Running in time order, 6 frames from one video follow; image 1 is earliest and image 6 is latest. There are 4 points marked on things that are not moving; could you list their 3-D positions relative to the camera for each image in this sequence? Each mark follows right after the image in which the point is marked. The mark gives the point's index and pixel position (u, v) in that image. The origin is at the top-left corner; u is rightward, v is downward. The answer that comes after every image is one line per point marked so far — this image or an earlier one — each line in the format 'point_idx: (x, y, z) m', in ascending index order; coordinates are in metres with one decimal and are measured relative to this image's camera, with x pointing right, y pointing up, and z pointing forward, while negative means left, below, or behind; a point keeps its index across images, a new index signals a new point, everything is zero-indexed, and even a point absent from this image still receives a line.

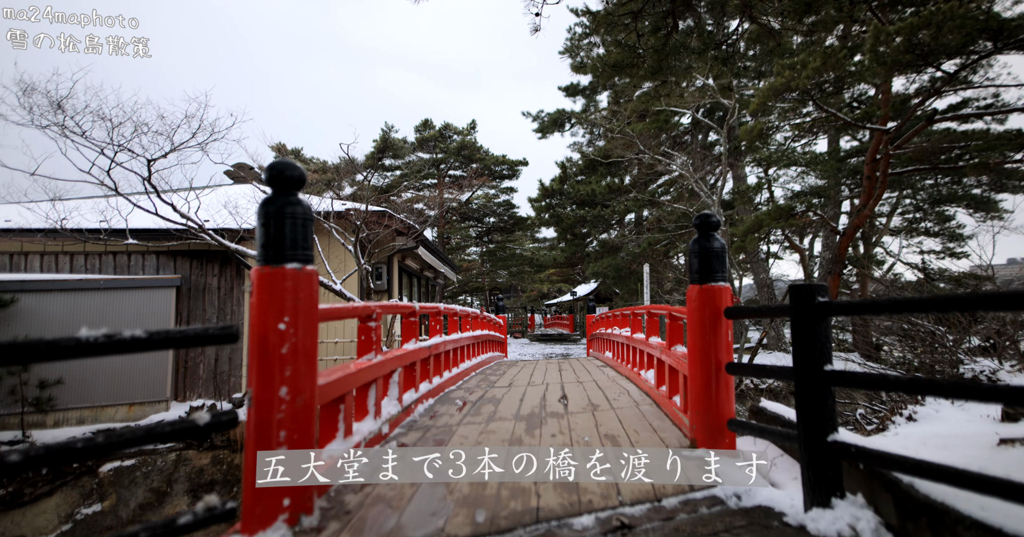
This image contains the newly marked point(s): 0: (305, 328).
0: (-0.6, -0.2, +1.5) m
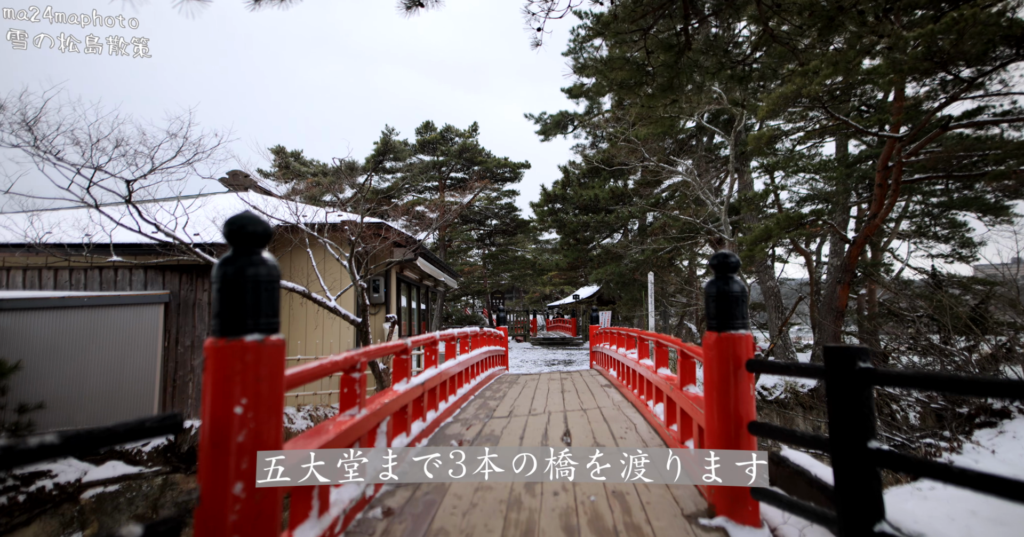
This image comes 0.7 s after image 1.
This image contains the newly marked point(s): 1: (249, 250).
0: (-0.7, -0.4, +1.3) m
1: (-0.7, 0.0, +1.3) m
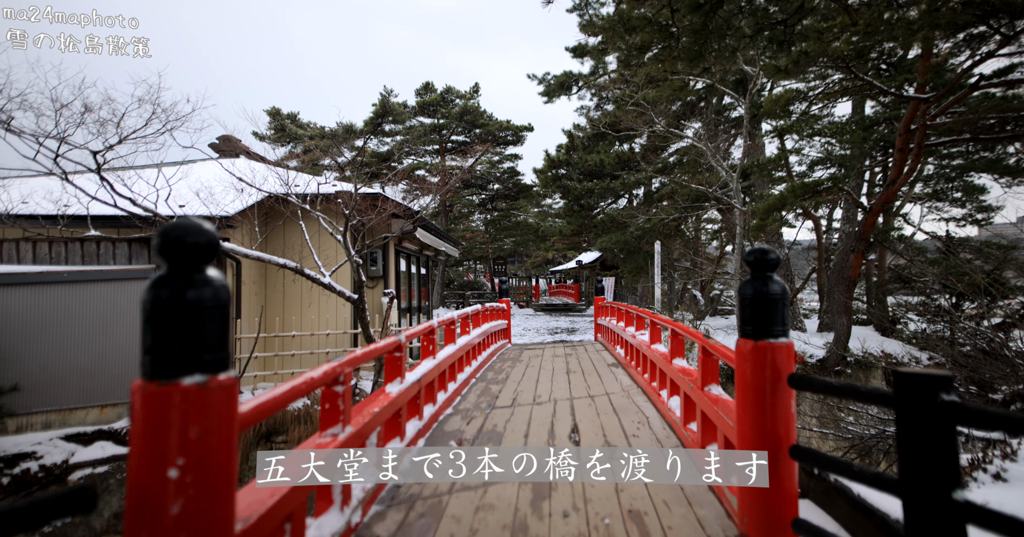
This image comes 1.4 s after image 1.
0: (-0.6, -0.4, +1.0) m
1: (-0.7, 0.0, +1.1) m
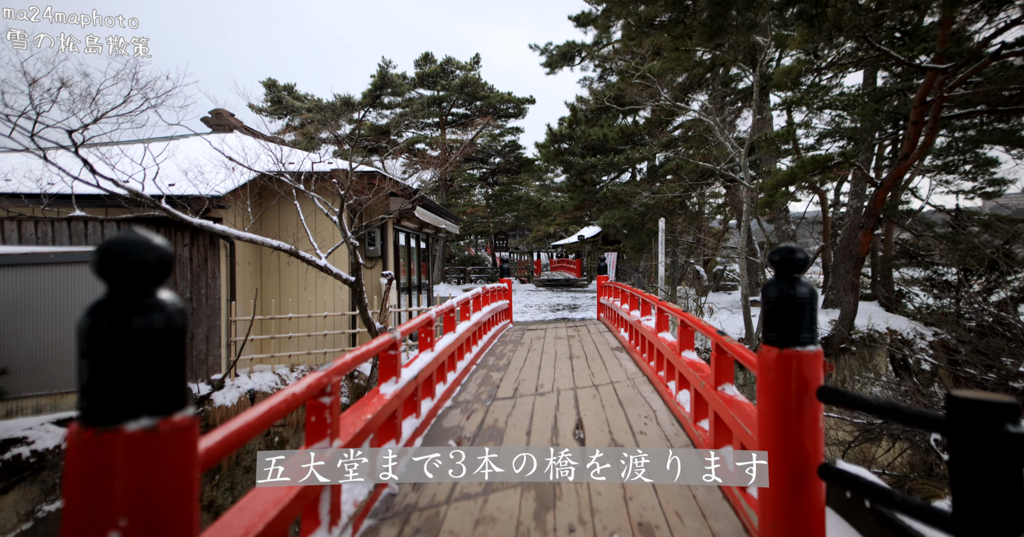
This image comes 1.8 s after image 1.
0: (-0.6, -0.5, +0.9) m
1: (-0.7, 0.0, +0.9) m
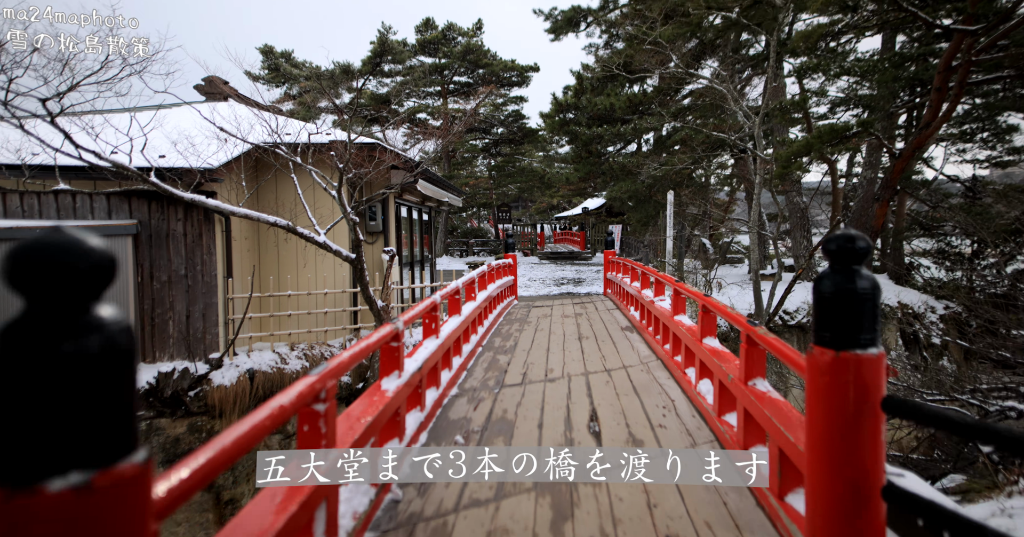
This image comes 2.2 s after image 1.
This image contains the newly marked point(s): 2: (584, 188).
0: (-0.6, -0.5, +0.7) m
1: (-0.7, -0.1, +0.7) m
2: (+2.9, +3.2, +19.2) m
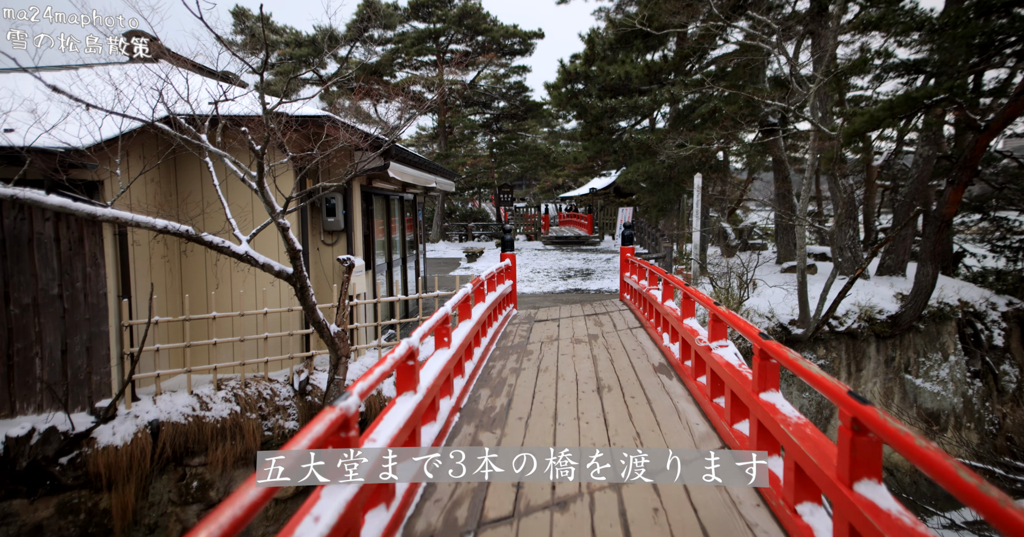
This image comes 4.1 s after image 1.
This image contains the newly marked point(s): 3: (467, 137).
0: (-0.7, -0.8, -0.7) m
1: (-0.8, -0.4, -0.7) m
2: (+3.0, +3.7, +17.6) m
3: (-1.8, +5.3, +19.4) m
